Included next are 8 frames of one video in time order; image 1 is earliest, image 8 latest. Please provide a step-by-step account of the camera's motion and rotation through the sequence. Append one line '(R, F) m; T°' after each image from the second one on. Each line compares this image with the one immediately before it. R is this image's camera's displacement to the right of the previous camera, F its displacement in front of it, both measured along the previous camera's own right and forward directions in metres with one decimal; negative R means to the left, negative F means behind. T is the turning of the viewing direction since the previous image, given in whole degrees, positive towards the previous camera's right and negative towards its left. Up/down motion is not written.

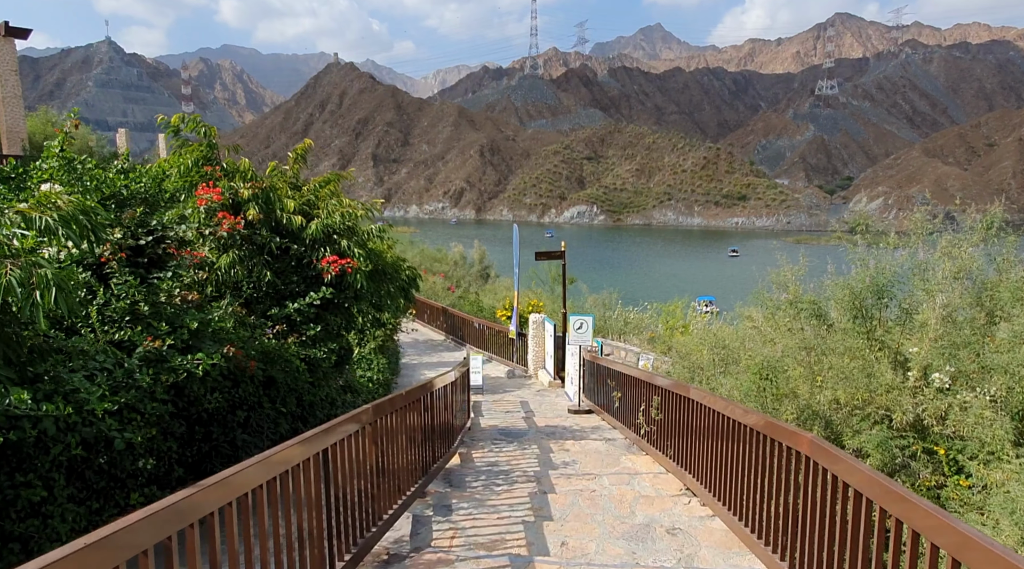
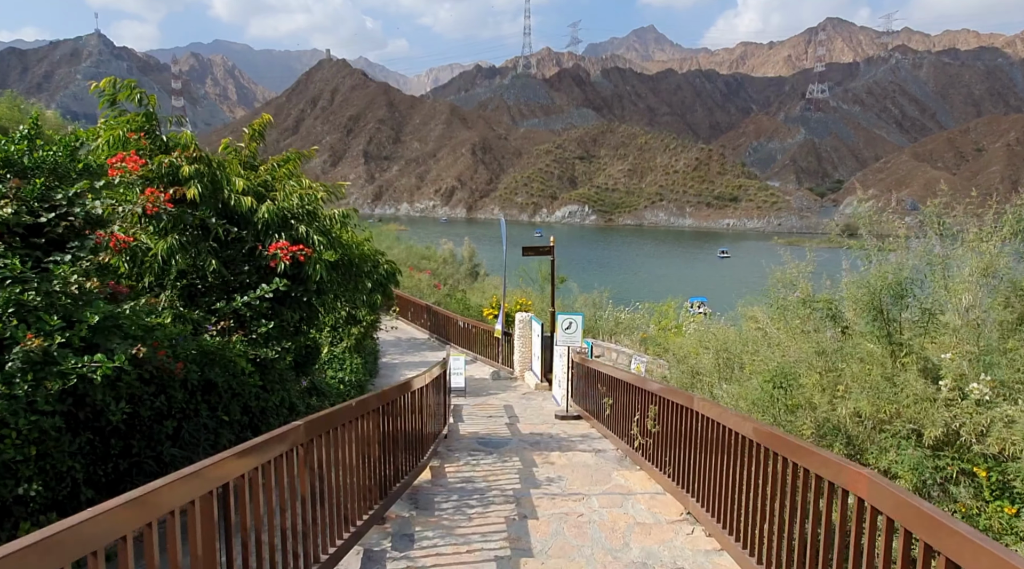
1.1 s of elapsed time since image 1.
(+0.1, +0.7) m; +1°
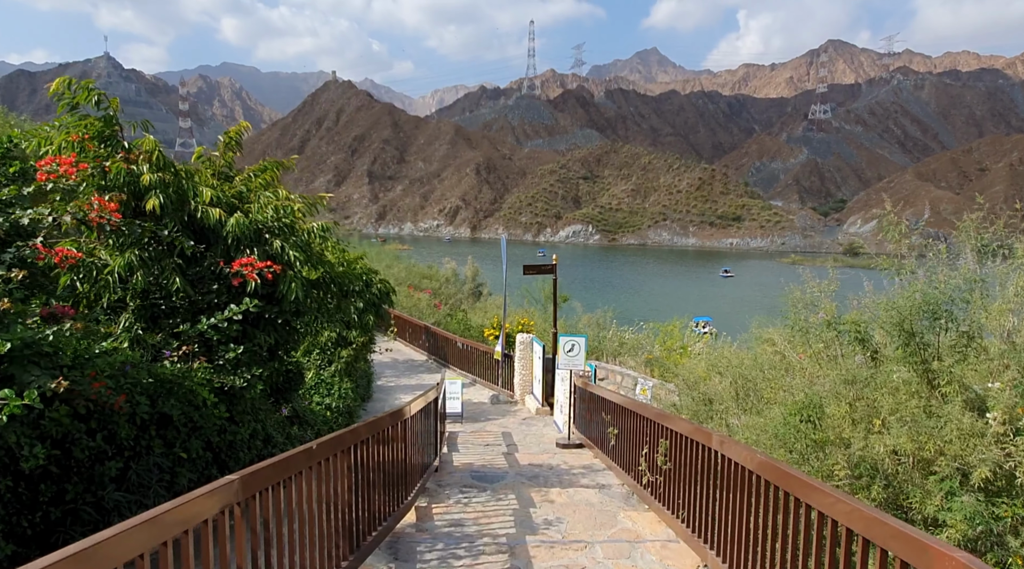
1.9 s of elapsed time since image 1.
(+0.1, +0.5) m; 0°
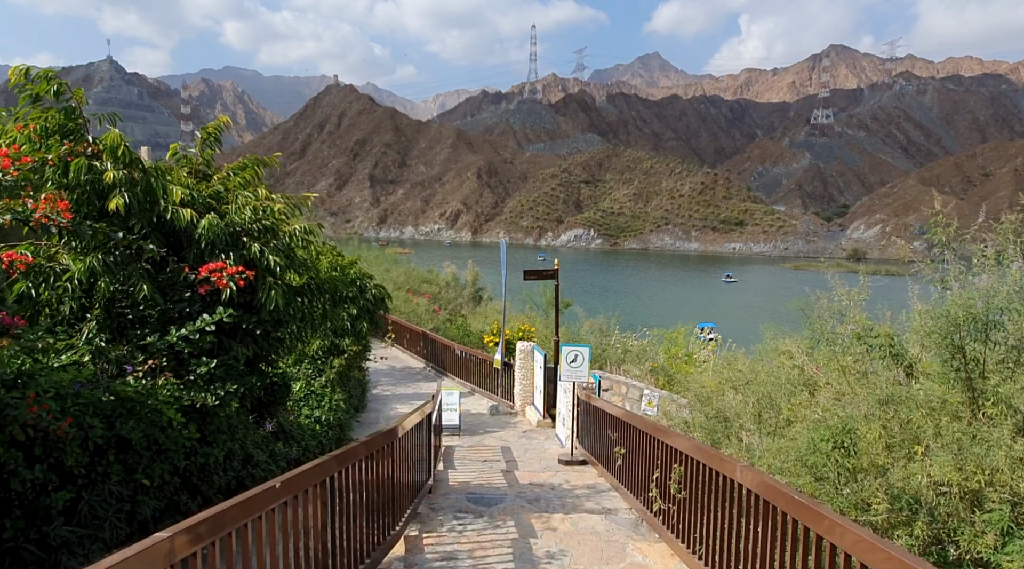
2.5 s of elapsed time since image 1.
(0.0, +0.4) m; 0°
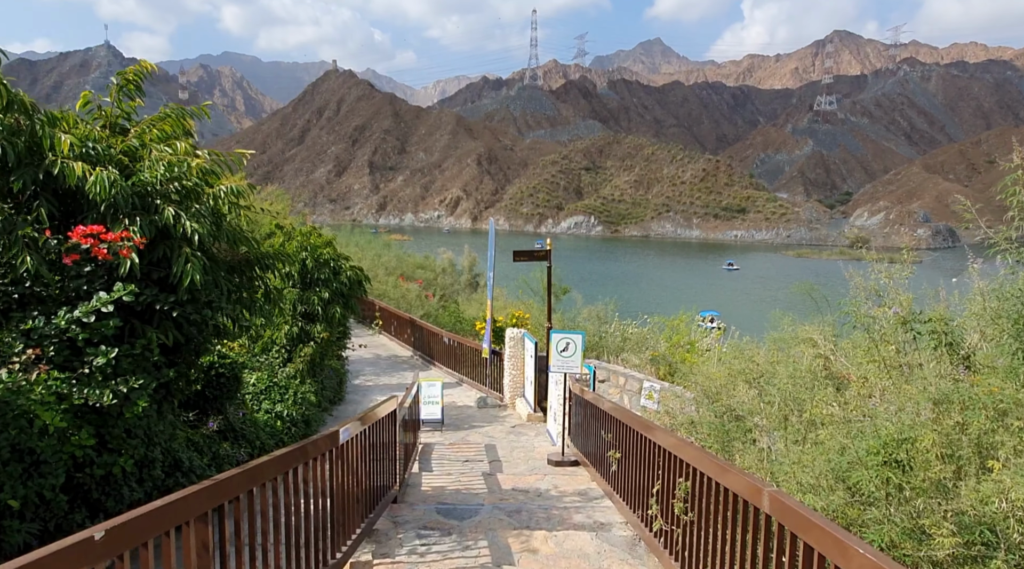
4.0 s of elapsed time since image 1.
(+0.2, +0.8) m; 0°
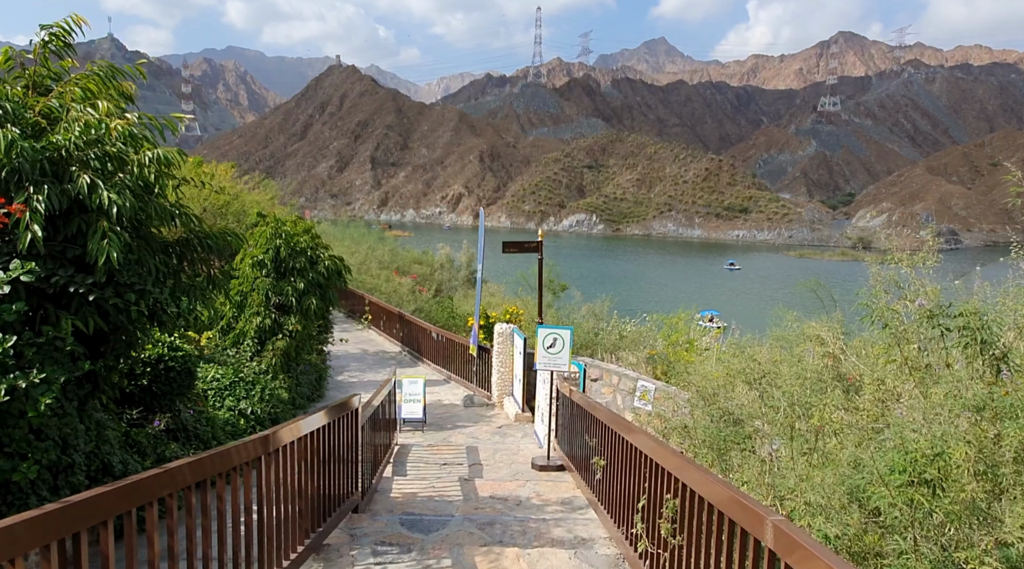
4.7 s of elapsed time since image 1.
(+0.2, +0.5) m; 0°
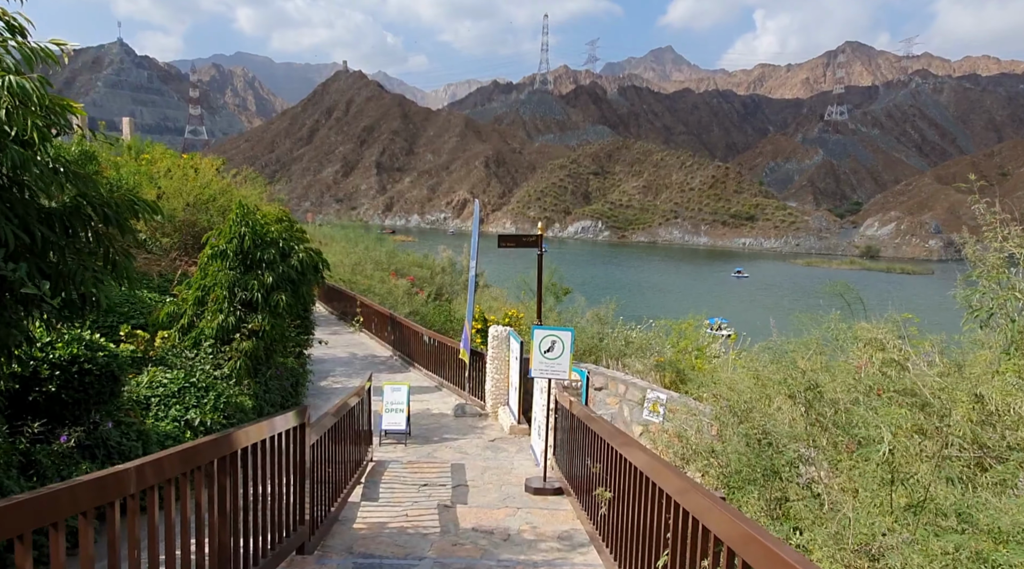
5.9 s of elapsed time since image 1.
(+0.1, +0.9) m; 0°
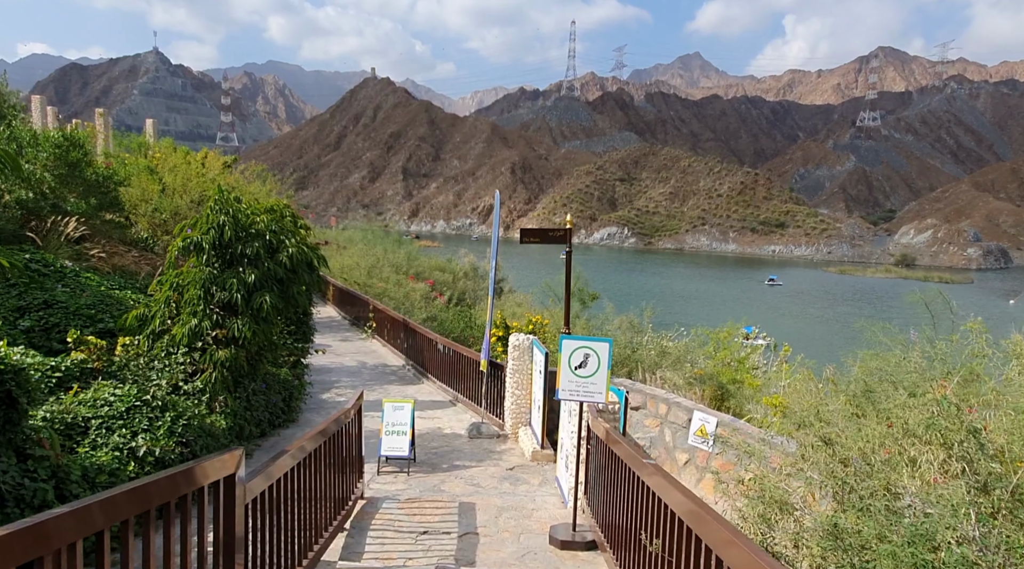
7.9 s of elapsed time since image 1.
(0.0, +1.1) m; -2°
